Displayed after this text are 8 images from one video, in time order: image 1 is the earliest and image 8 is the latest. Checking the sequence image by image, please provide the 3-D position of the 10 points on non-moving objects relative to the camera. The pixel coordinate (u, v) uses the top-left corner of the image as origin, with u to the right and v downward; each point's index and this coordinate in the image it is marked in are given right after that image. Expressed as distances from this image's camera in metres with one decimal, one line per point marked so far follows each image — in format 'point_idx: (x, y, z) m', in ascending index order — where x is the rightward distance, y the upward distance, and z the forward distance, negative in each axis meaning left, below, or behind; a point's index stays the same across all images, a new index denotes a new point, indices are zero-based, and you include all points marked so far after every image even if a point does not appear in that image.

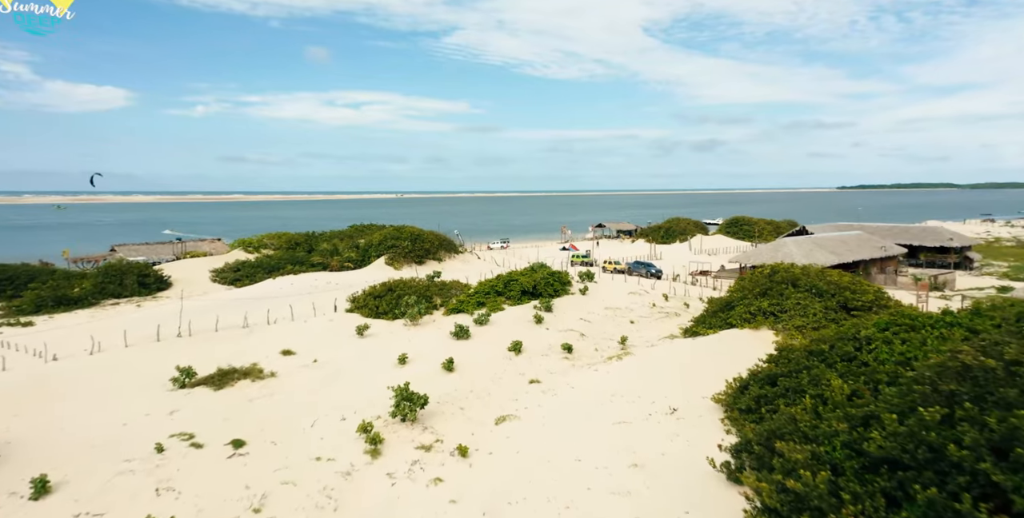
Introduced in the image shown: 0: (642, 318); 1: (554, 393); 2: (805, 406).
0: (+5.2, -2.4, +19.6) m
1: (+1.2, -3.8, +13.7) m
2: (+5.5, -2.8, +9.2) m
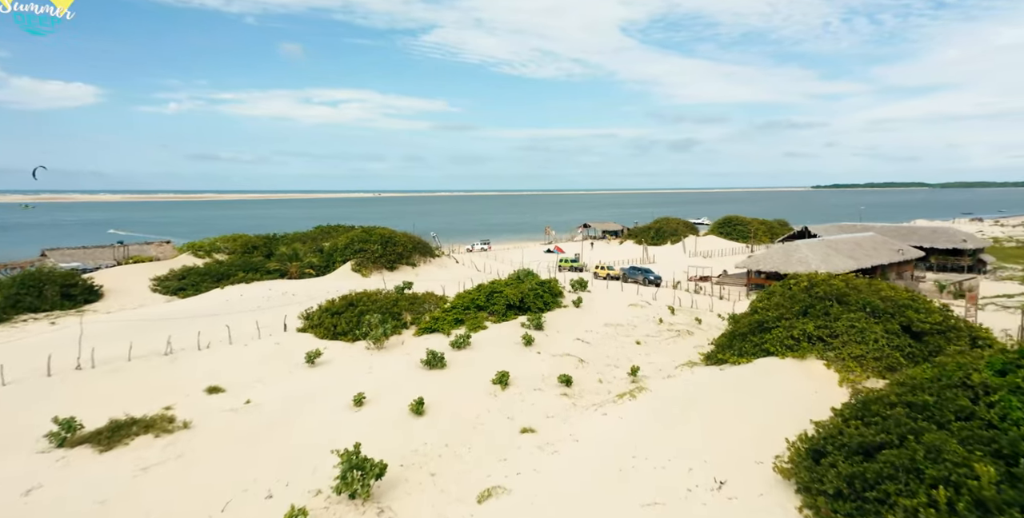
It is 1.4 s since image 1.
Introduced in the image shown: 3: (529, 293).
0: (+4.6, -2.7, +16.6) m
1: (+0.9, -4.1, +10.5) m
2: (+5.4, -3.1, +6.3) m
3: (+0.6, -1.4, +19.6) m
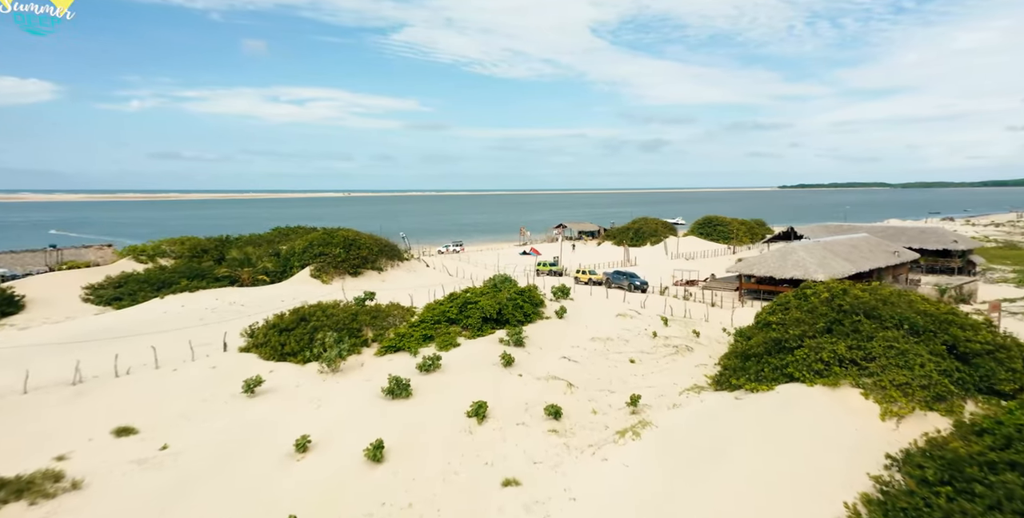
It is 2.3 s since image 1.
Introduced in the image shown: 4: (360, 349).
0: (+4.0, -2.9, +14.7) m
1: (+0.6, -4.3, +8.4) m
2: (+5.3, -3.3, +4.4) m
3: (-0.2, -1.6, +17.5) m
4: (-4.8, -2.9, +15.6) m
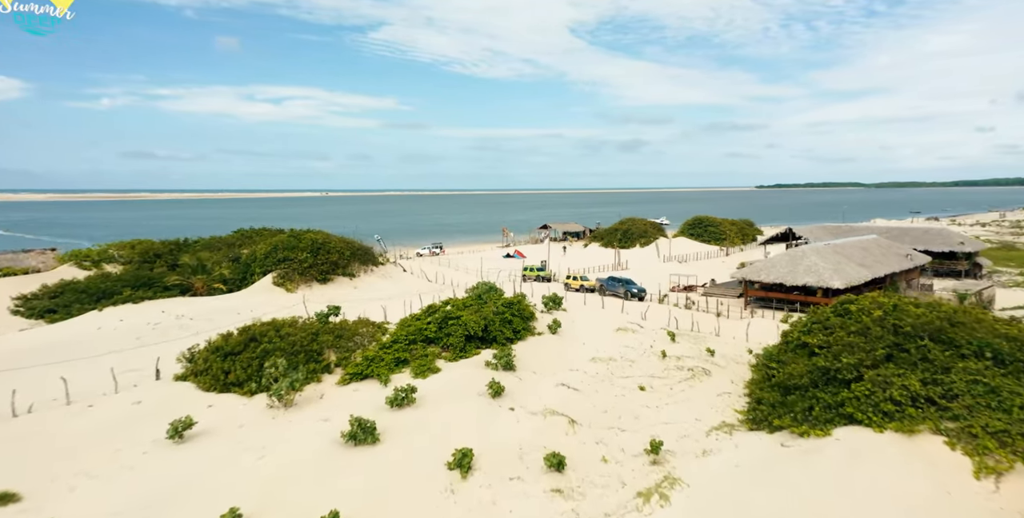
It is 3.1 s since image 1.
0: (+3.7, -3.1, +12.6) m
1: (+0.5, -4.6, +6.2) m
2: (+5.4, -3.5, +2.4) m
3: (-0.6, -1.9, +15.2) m
4: (-5.1, -3.1, +13.1) m
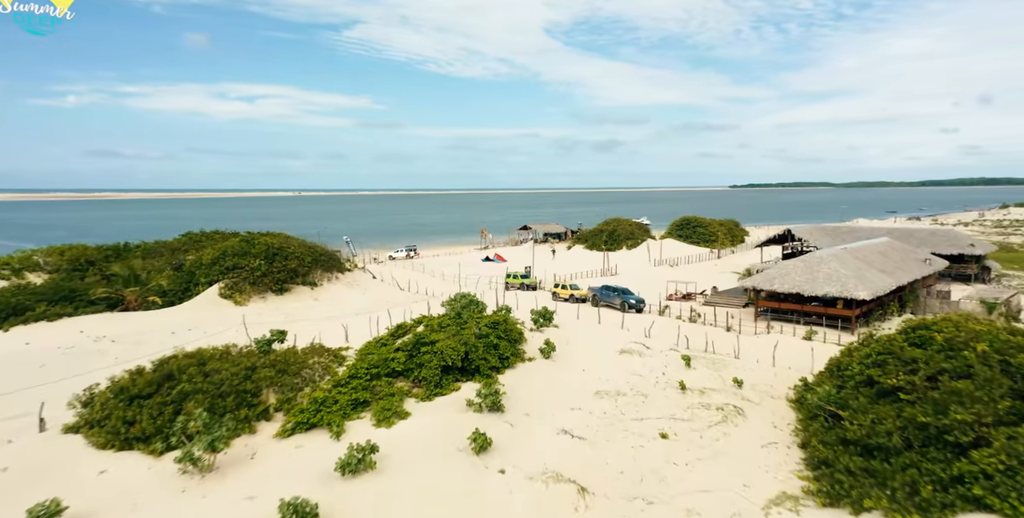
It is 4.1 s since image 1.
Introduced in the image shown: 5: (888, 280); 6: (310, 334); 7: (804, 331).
0: (+3.4, -3.4, +10.1) m
1: (+0.6, -4.9, +3.6) m
2: (+5.7, -3.8, 0.0) m
3: (-1.0, -2.2, +12.5) m
4: (-5.4, -3.5, +10.3) m
5: (+13.1, -0.7, +17.0) m
6: (-6.6, -2.5, +16.1) m
7: (+9.3, -2.3, +15.6) m
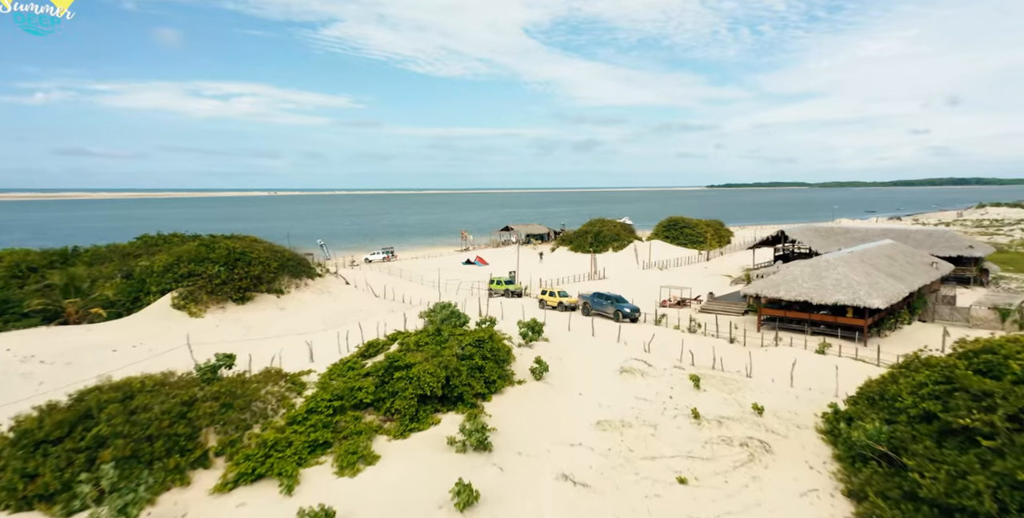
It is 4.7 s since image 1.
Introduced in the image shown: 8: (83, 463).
0: (+3.3, -3.6, +8.6) m
1: (+0.7, -5.1, +2.0) m
2: (+5.9, -4.0, -1.4) m
3: (-1.2, -2.4, +10.9) m
4: (-5.6, -3.7, +8.4) m
5: (+12.6, -0.9, +15.9) m
6: (-7.0, -2.7, +14.2) m
7: (+8.9, -2.5, +14.3) m
8: (-7.3, -3.5, +8.3) m
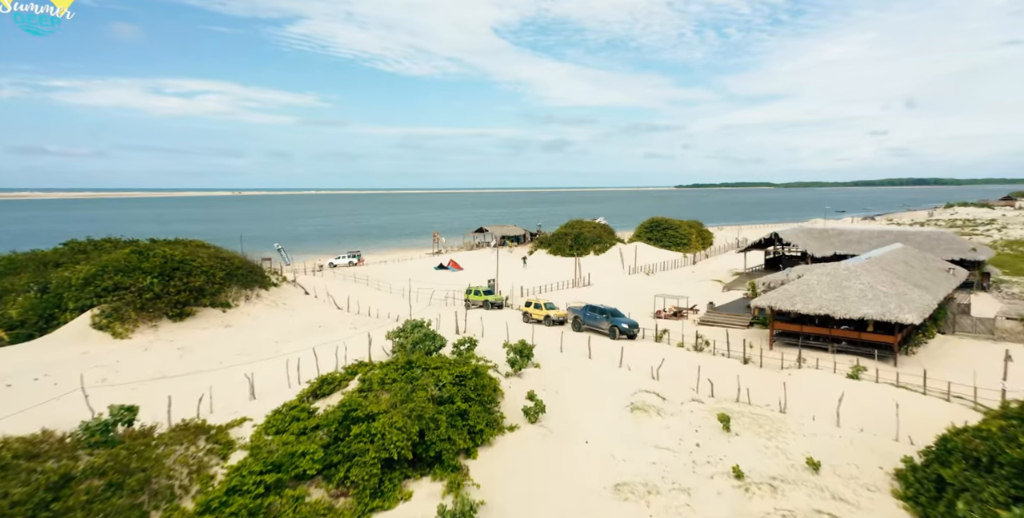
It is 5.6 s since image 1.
0: (+3.3, -3.9, +6.5) m
1: (+1.1, -5.4, -0.2) m
2: (+6.5, -4.3, -3.3) m
3: (-1.4, -2.7, +8.5) m
4: (-5.5, -4.1, +5.8) m
5: (+12.1, -1.1, +14.3) m
6: (-7.3, -3.1, +11.5) m
7: (+8.5, -2.7, +12.5) m
8: (-7.3, -3.8, +5.6) m
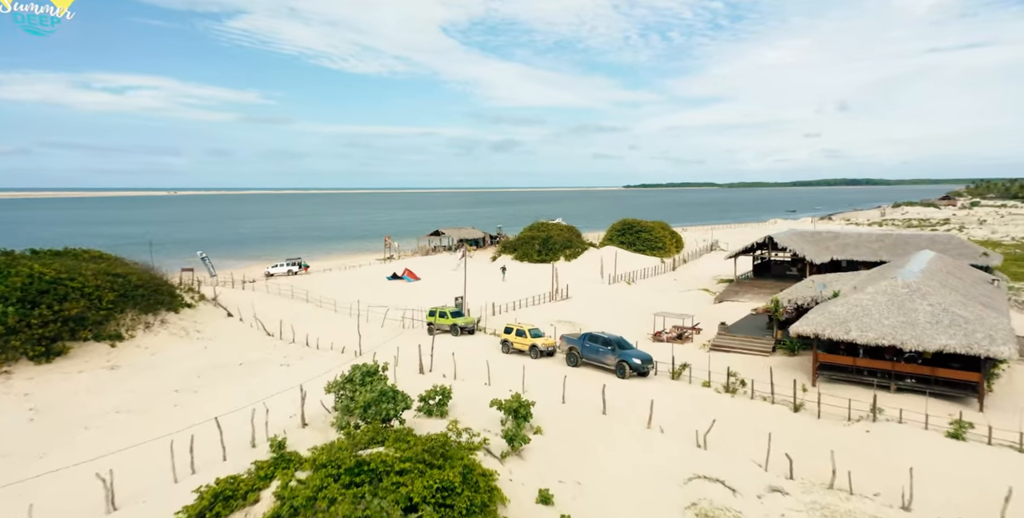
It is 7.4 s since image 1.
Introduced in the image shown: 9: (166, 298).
0: (+3.8, -4.4, +3.2) m
1: (+2.3, -5.9, -3.7) m
2: (+7.9, -4.7, -6.3) m
3: (-1.1, -3.3, +4.7) m
4: (-4.9, -4.7, +1.6) m
5: (+11.8, -1.4, +11.8) m
6: (-7.3, -3.7, +7.1) m
7: (+8.4, -3.1, +9.7) m
8: (-6.6, -4.4, +1.2) m
9: (-13.5, -1.7, +19.1) m
